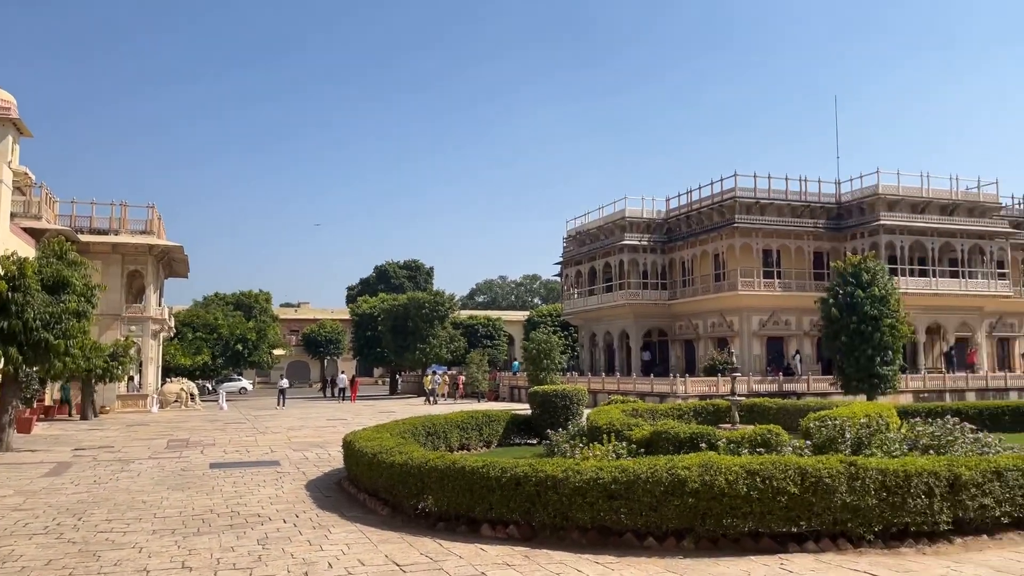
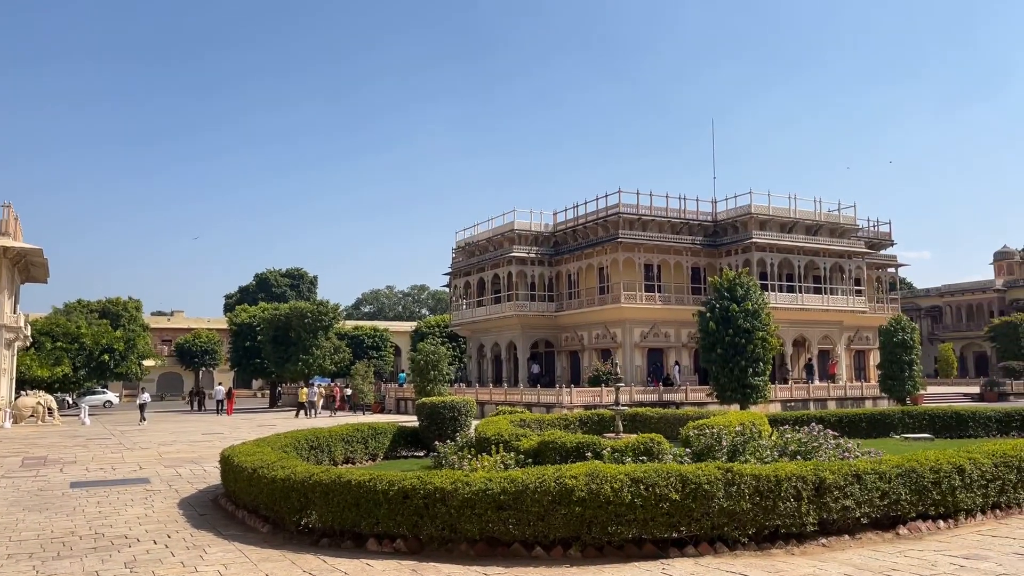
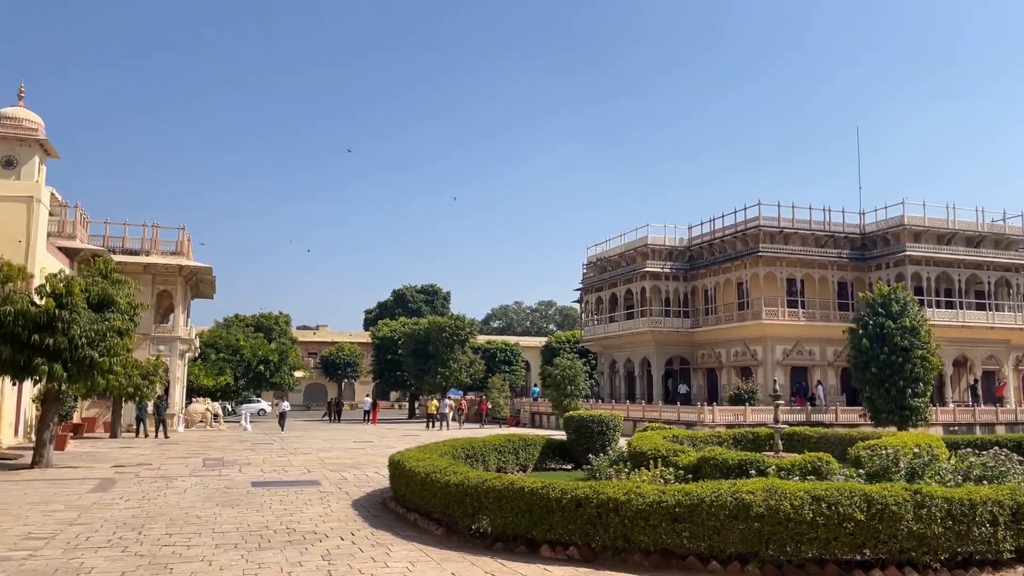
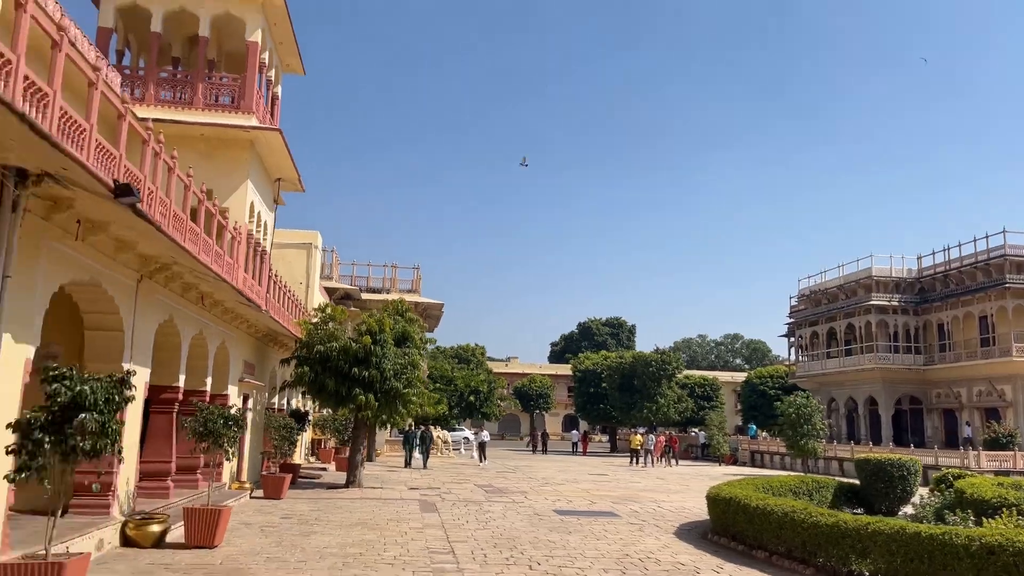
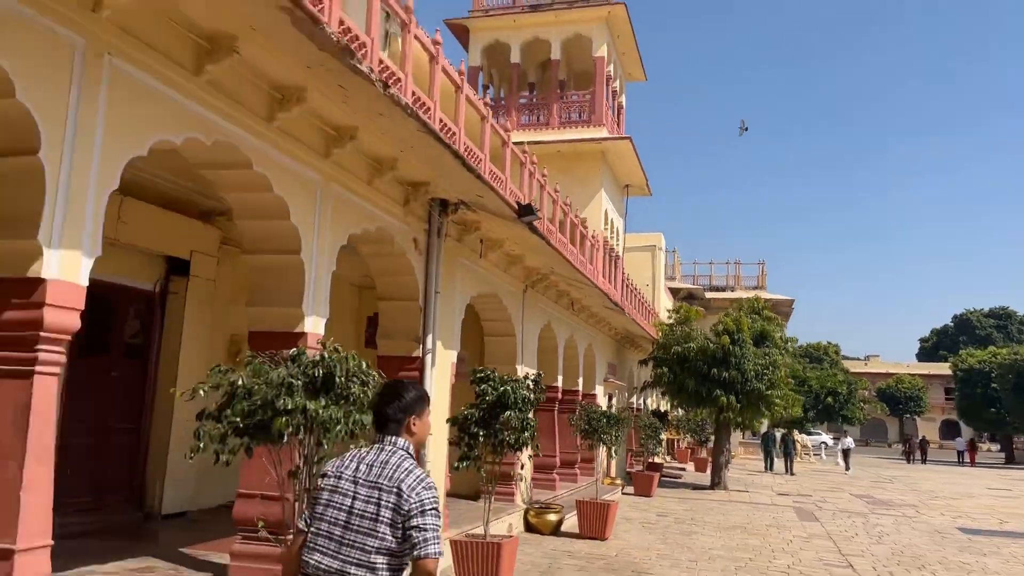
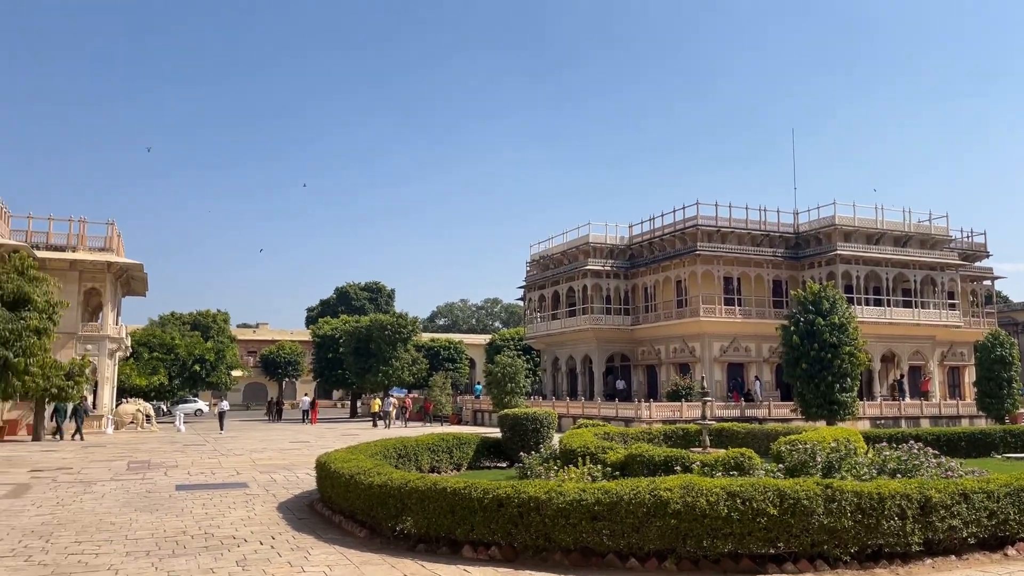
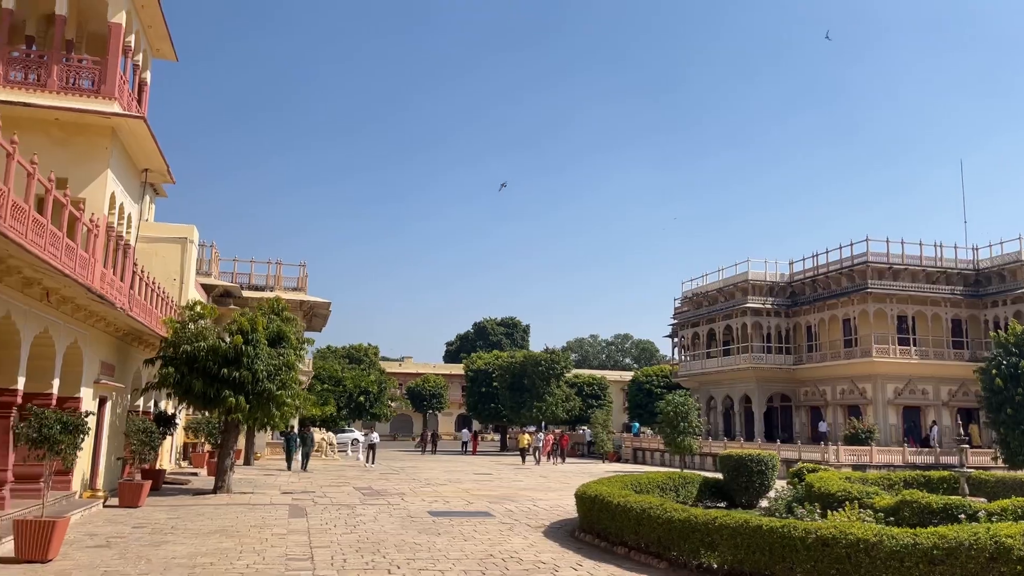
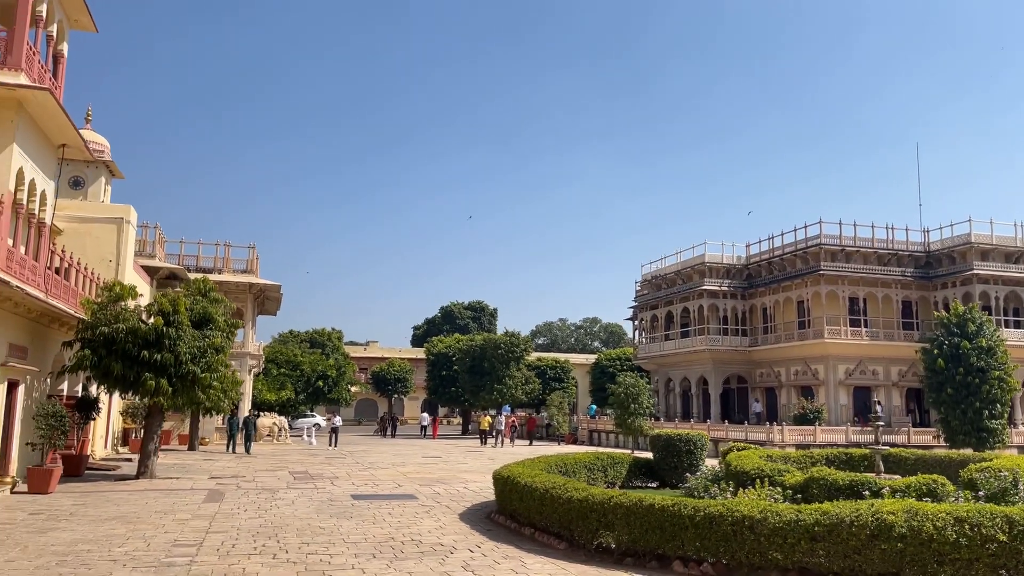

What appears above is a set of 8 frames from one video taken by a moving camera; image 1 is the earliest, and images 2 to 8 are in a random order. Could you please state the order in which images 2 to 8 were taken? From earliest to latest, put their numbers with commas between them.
2, 6, 3, 8, 7, 4, 5
